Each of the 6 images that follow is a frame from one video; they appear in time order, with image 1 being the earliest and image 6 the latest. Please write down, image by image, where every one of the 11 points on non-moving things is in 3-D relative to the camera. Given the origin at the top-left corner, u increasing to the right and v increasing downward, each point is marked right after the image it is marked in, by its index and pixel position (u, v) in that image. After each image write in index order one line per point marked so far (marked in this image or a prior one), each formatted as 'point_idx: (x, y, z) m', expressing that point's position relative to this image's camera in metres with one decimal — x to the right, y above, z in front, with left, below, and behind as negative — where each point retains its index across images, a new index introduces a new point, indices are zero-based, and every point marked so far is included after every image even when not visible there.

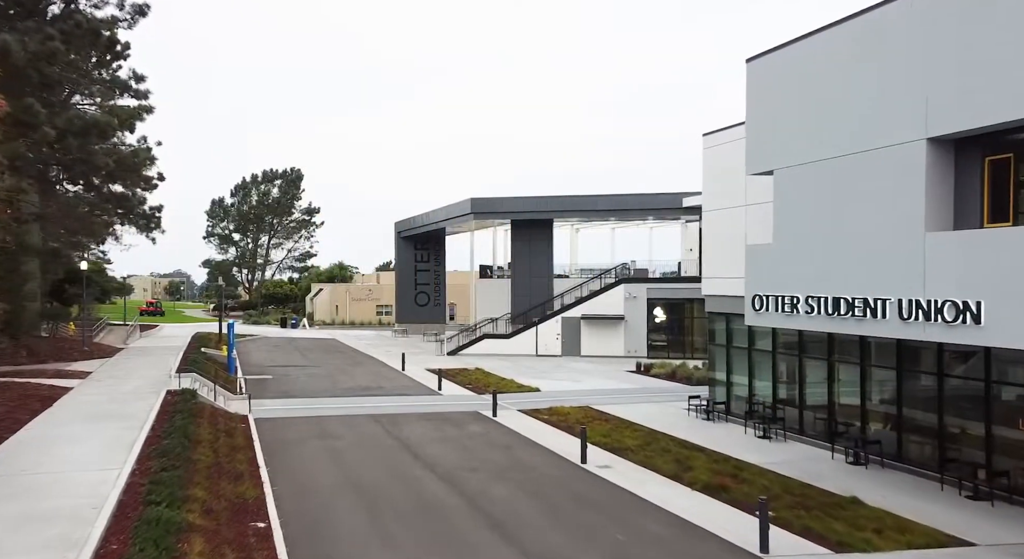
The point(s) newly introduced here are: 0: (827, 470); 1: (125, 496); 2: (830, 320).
0: (+6.2, -3.8, +16.8) m
1: (-5.6, -3.2, +12.3) m
2: (+5.9, -0.8, +15.5) m
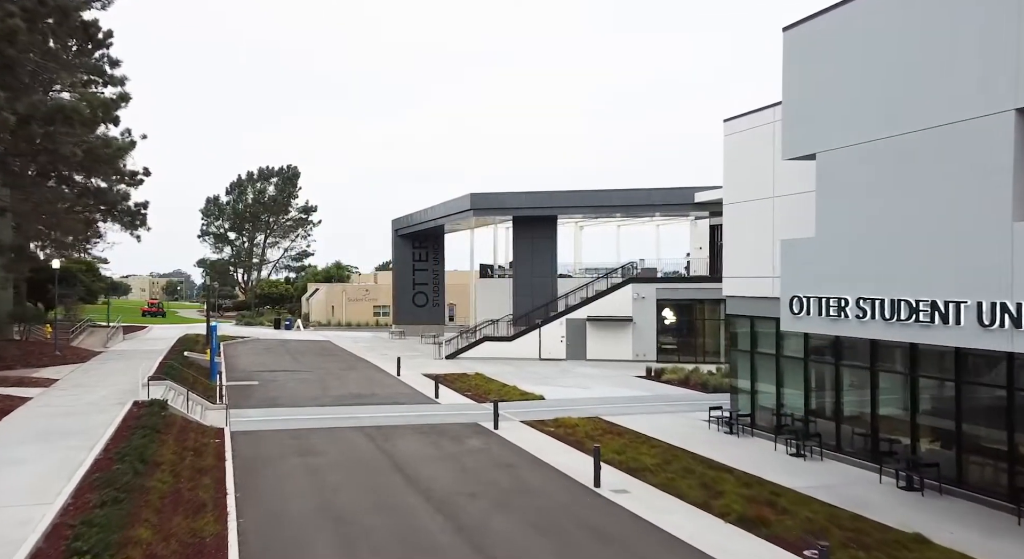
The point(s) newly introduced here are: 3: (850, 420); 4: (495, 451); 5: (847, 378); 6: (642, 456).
0: (+6.3, -3.7, +14.7) m
1: (-5.6, -3.2, +10.2) m
2: (+5.9, -0.7, +13.4) m
3: (+7.1, -2.9, +18.0) m
4: (-0.4, -3.9, +19.0) m
5: (+7.1, -2.1, +18.1) m
6: (+2.8, -3.7, +18.0) m
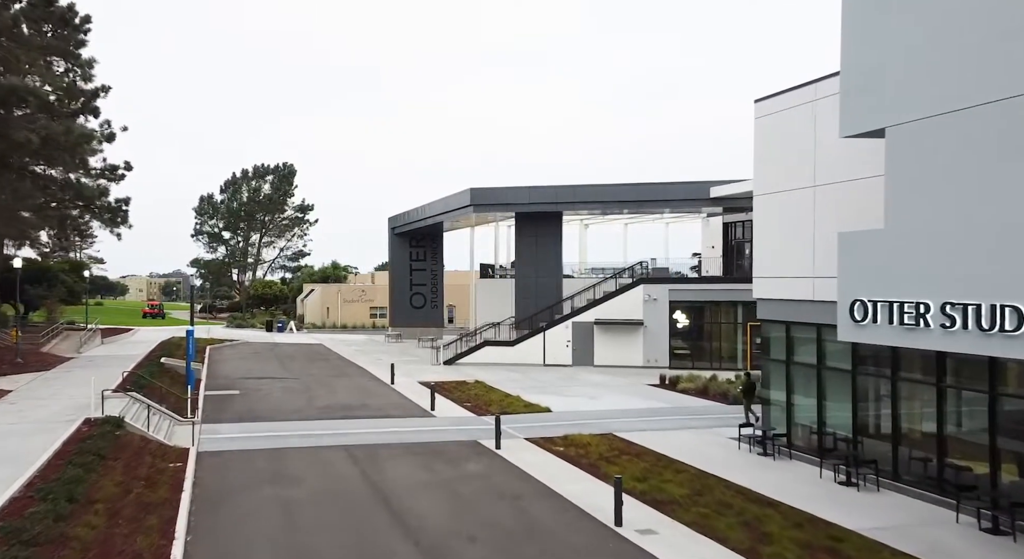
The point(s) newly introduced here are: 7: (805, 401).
0: (+6.4, -3.8, +12.2) m
1: (-5.5, -3.2, +7.7) m
2: (+6.0, -0.7, +11.0) m
3: (+7.2, -3.0, +15.5) m
4: (-0.3, -3.9, +16.6) m
5: (+7.2, -2.1, +15.6) m
6: (+2.8, -3.7, +15.5) m
7: (+6.3, -2.7, +18.4) m
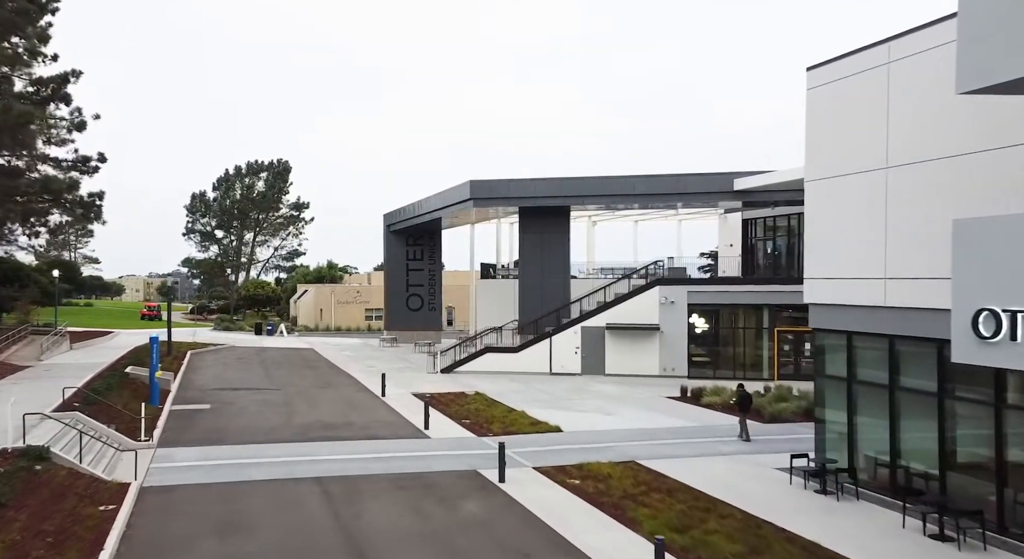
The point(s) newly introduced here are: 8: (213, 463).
0: (+6.5, -3.8, +9.1) m
1: (-5.4, -3.2, +4.6) m
2: (+6.2, -0.8, +7.9) m
3: (+7.3, -3.0, +12.4) m
4: (-0.2, -3.9, +13.5) m
5: (+7.3, -2.1, +12.5) m
6: (+3.0, -3.8, +12.4) m
7: (+6.5, -2.7, +15.3) m
8: (-6.2, -3.8, +17.6) m
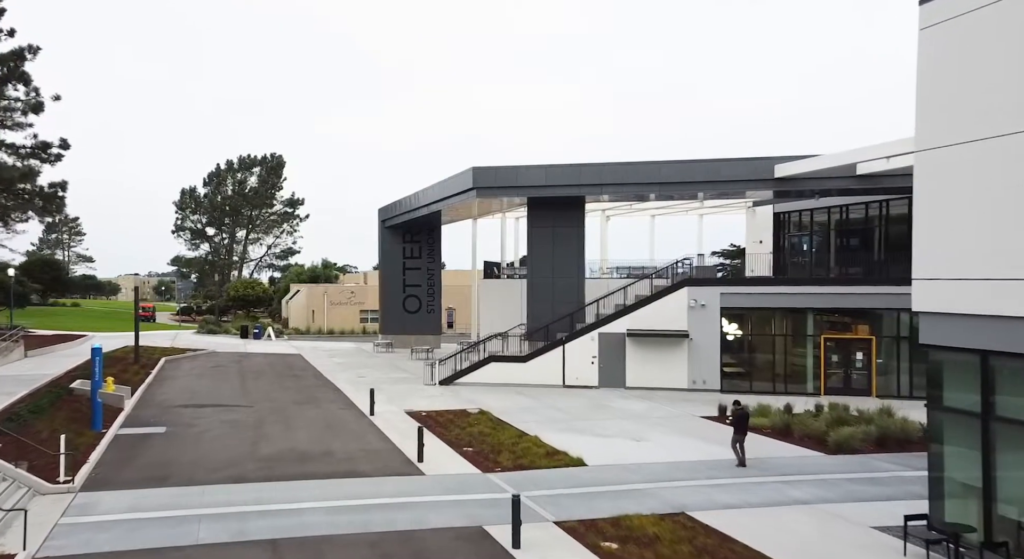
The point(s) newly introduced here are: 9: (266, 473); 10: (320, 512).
0: (+6.8, -3.8, +5.2) m
1: (-5.1, -3.2, +0.7) m
2: (+6.4, -0.8, +3.9) m
3: (+7.6, -3.0, +8.5) m
4: (+0.1, -3.9, +9.5) m
5: (+7.6, -2.2, +8.5) m
6: (+3.2, -3.8, +8.5) m
7: (+6.7, -2.7, +11.3) m
8: (-5.9, -3.8, +13.7) m
9: (-5.0, -3.9, +17.3) m
10: (-3.2, -3.9, +14.1) m
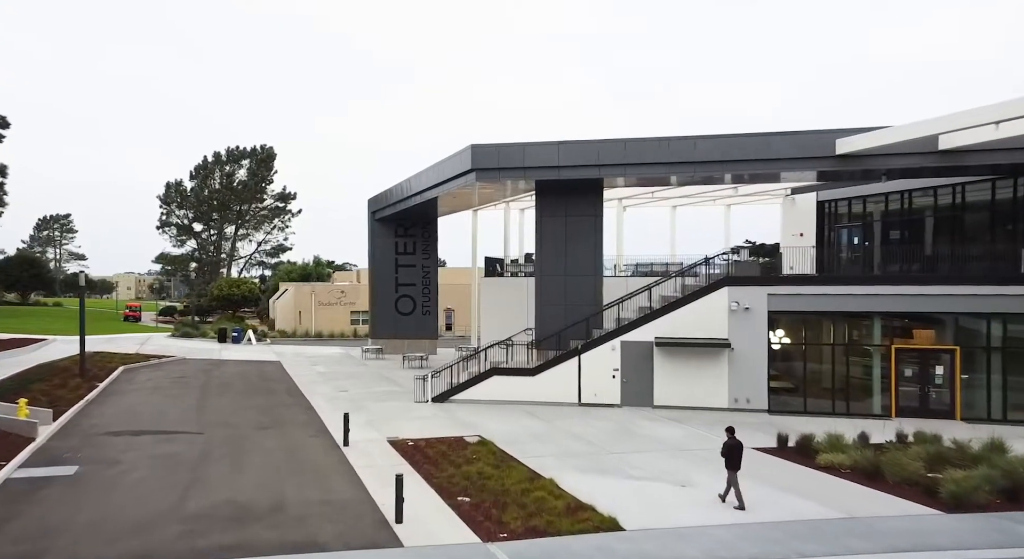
0: (+6.9, -3.8, +0.5) m
1: (-5.0, -3.2, -4.0) m
2: (+6.5, -0.8, -0.8) m
3: (+7.7, -3.0, +3.7) m
4: (+0.2, -3.9, +4.8) m
5: (+7.7, -2.1, +3.8) m
6: (+3.4, -3.8, +3.8) m
7: (+6.9, -2.7, +6.6) m
8: (-5.8, -3.8, +9.0) m
9: (-4.8, -3.9, +12.6) m
10: (-3.1, -3.9, +9.5) m
